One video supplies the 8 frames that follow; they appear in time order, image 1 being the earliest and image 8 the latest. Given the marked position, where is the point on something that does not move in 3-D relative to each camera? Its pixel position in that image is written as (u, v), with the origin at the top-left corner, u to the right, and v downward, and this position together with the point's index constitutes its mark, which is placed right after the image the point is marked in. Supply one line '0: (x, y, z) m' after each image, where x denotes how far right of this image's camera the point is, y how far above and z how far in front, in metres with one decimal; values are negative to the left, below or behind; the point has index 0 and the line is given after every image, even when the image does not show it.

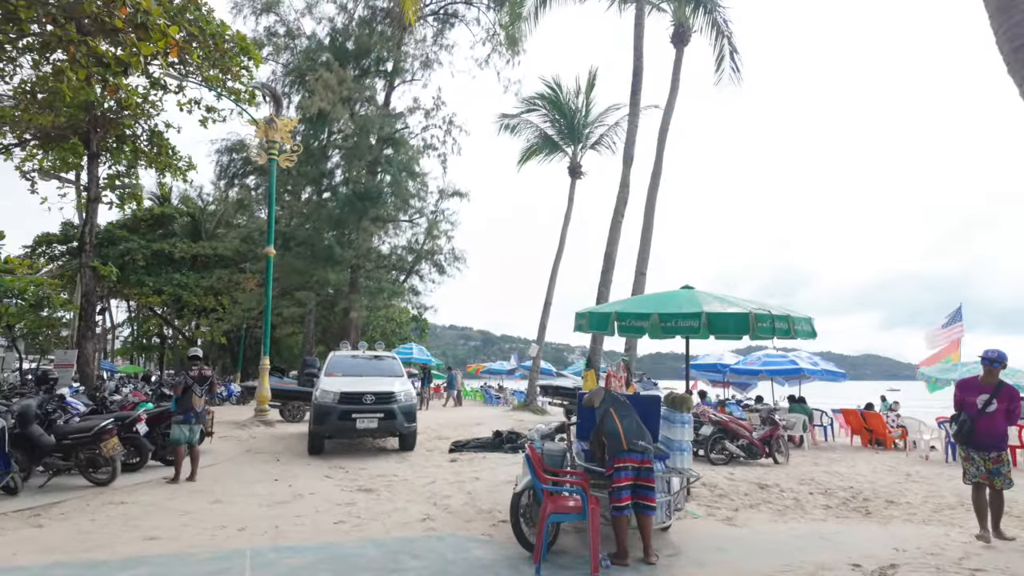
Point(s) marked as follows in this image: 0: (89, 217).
0: (-13.3, +2.2, +18.5) m
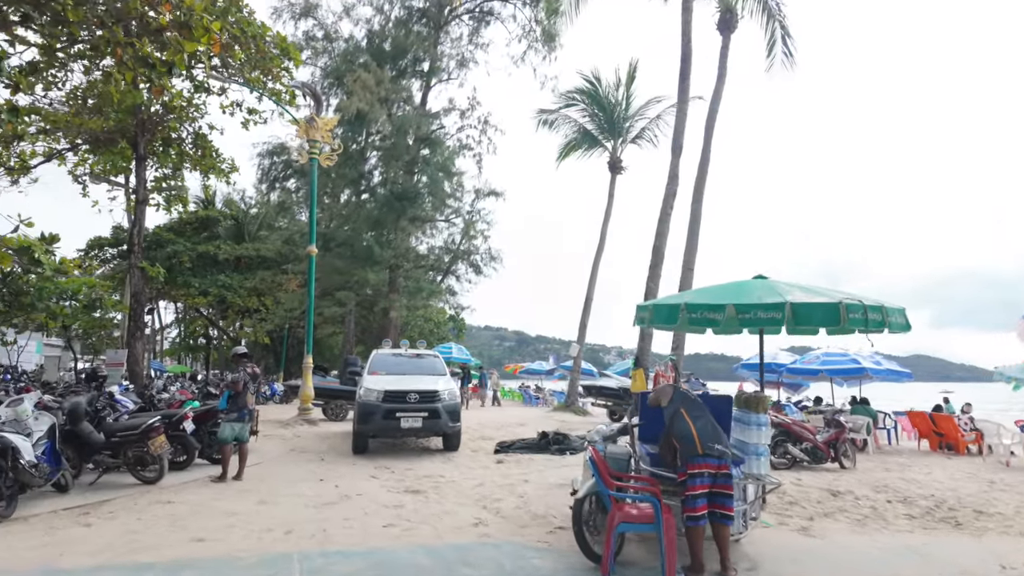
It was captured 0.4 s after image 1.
0: (-12.0, +2.2, +18.8) m
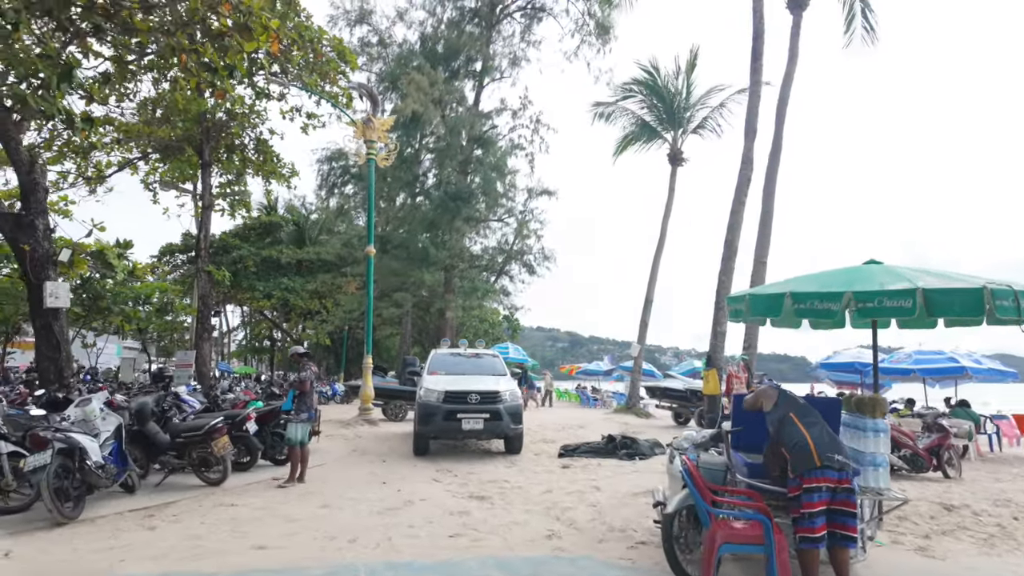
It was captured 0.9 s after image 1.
0: (-10.2, +2.1, +19.4) m
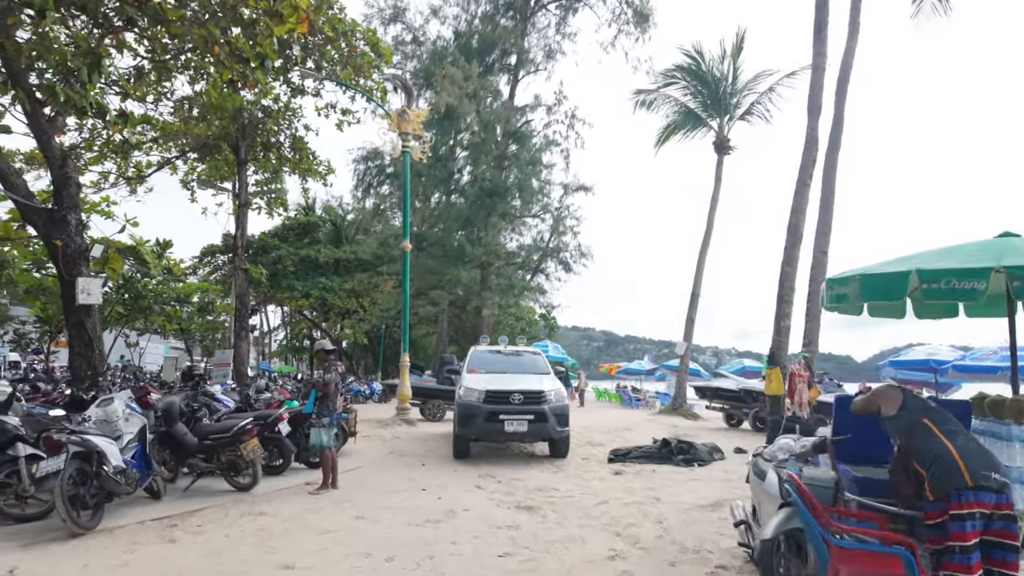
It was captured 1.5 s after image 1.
0: (-8.9, +2.1, +19.3) m
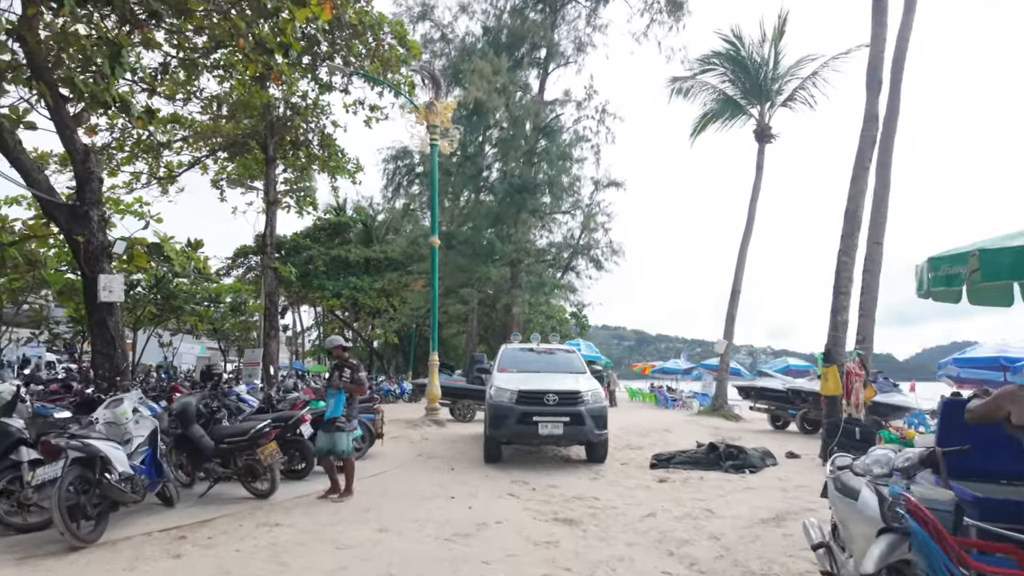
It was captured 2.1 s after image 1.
0: (-7.9, +2.2, +19.1) m
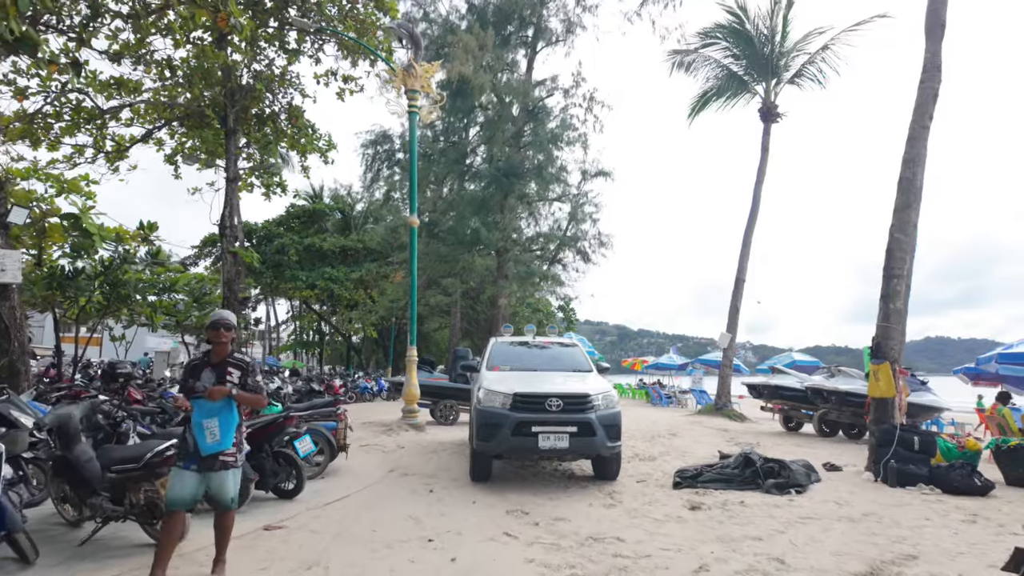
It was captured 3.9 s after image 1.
0: (-8.3, +2.6, +17.2) m
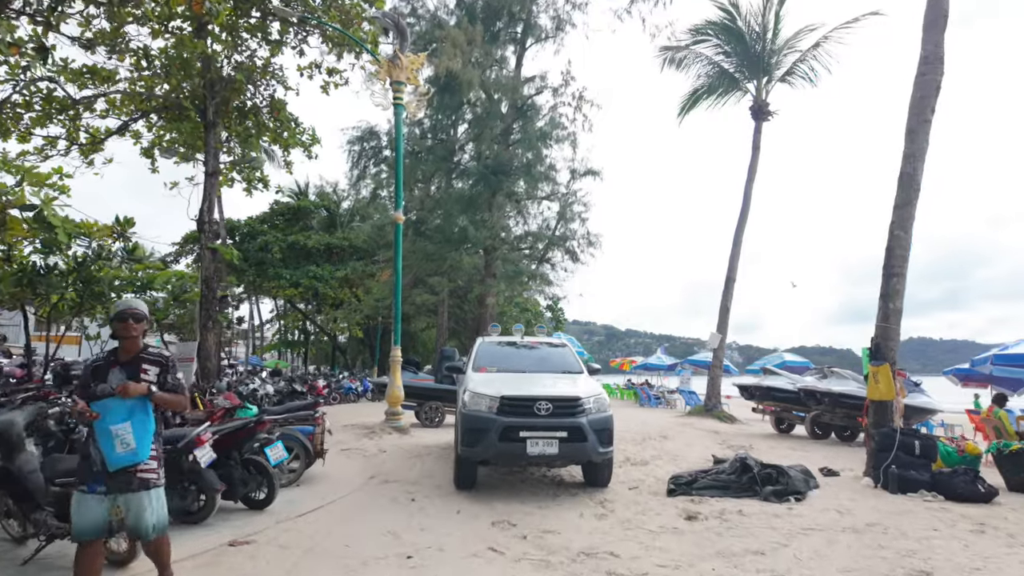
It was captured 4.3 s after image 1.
0: (-8.6, +2.6, +16.7) m
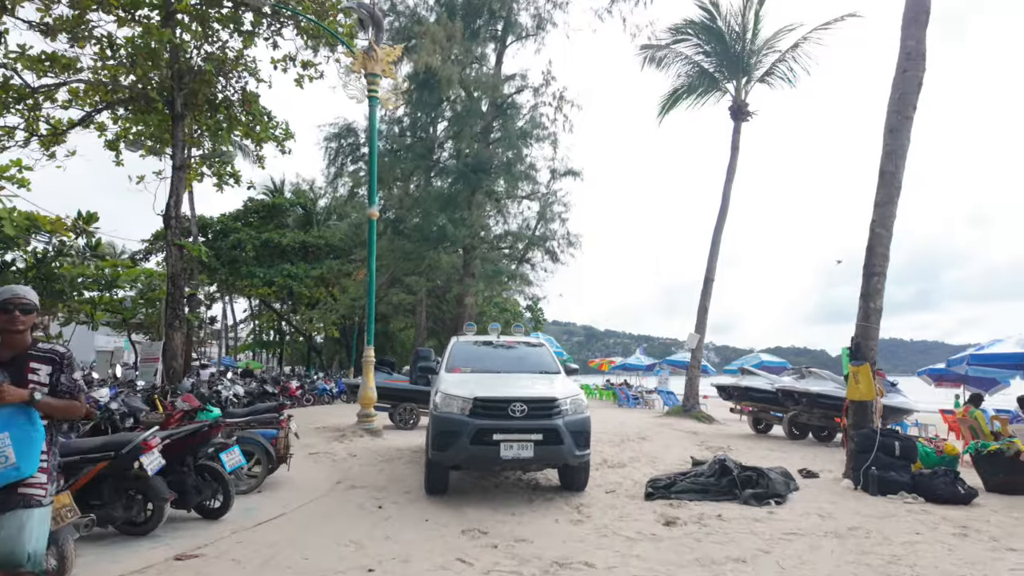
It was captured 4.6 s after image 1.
0: (-9.2, +2.7, +16.1) m
